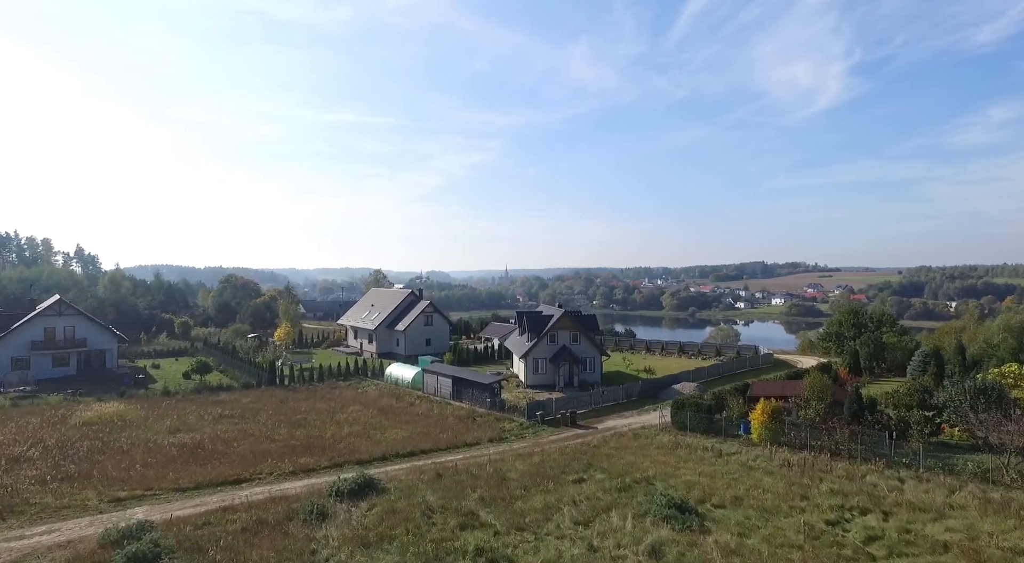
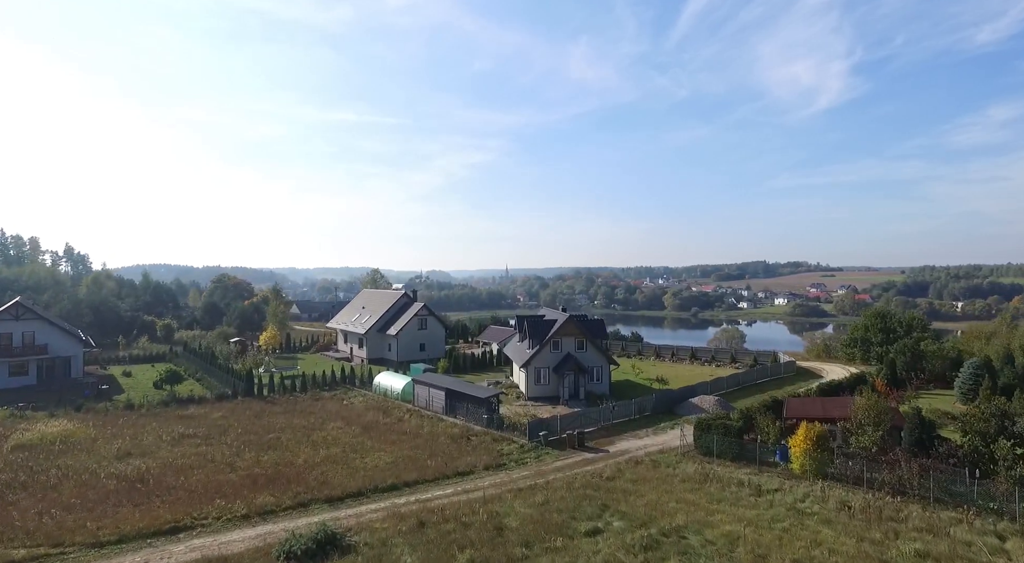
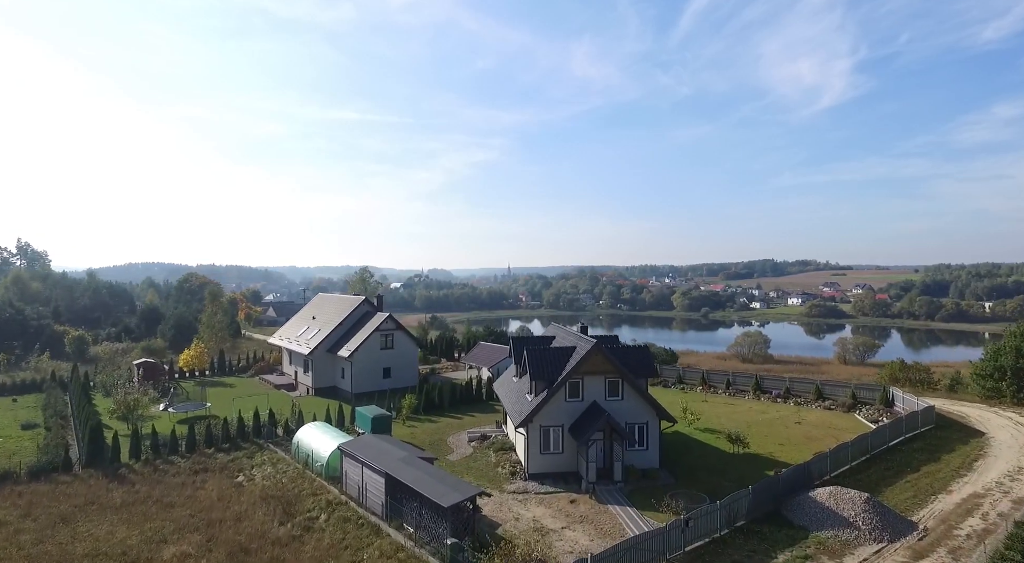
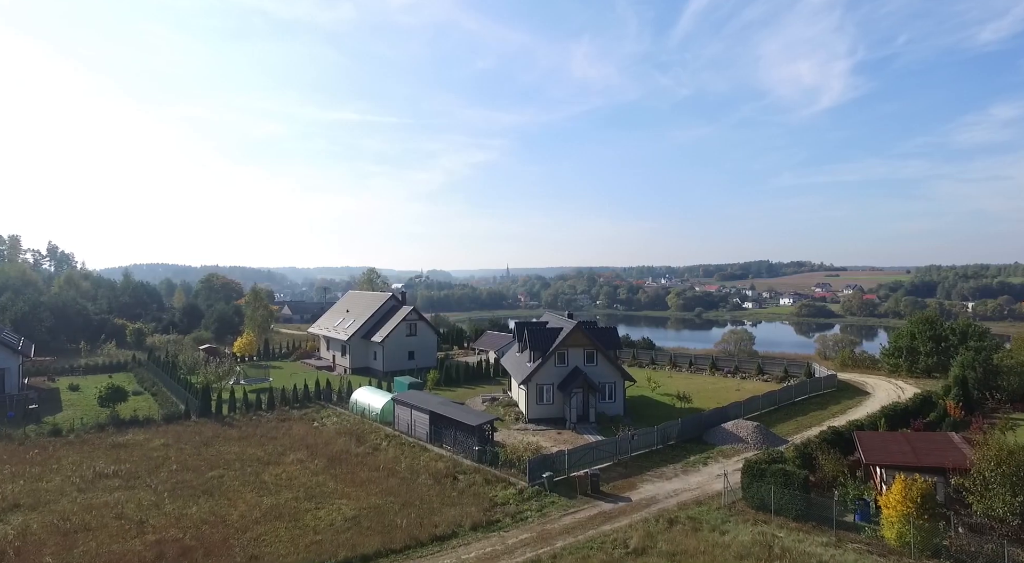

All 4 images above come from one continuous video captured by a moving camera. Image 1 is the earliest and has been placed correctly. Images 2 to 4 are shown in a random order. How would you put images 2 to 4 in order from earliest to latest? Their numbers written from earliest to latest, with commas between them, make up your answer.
2, 4, 3
